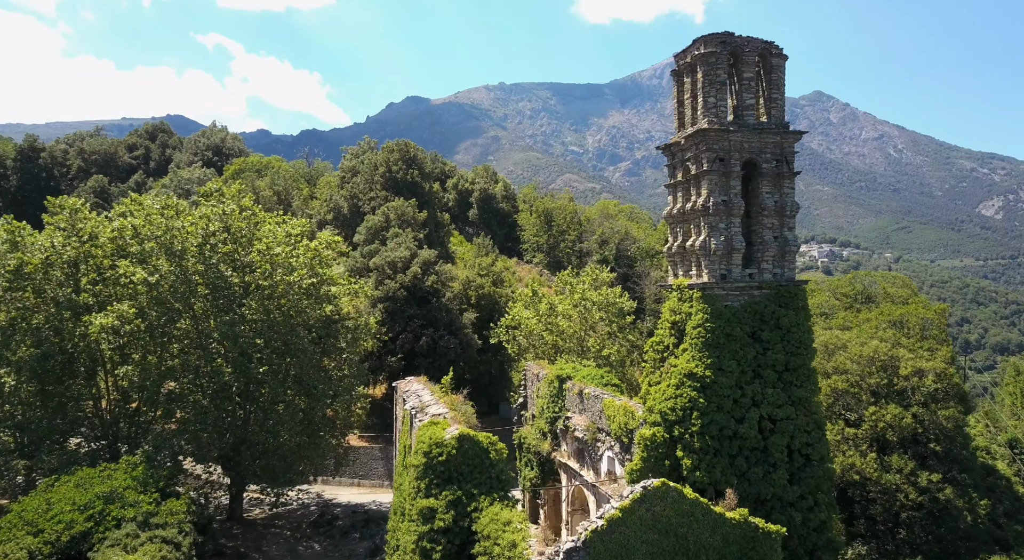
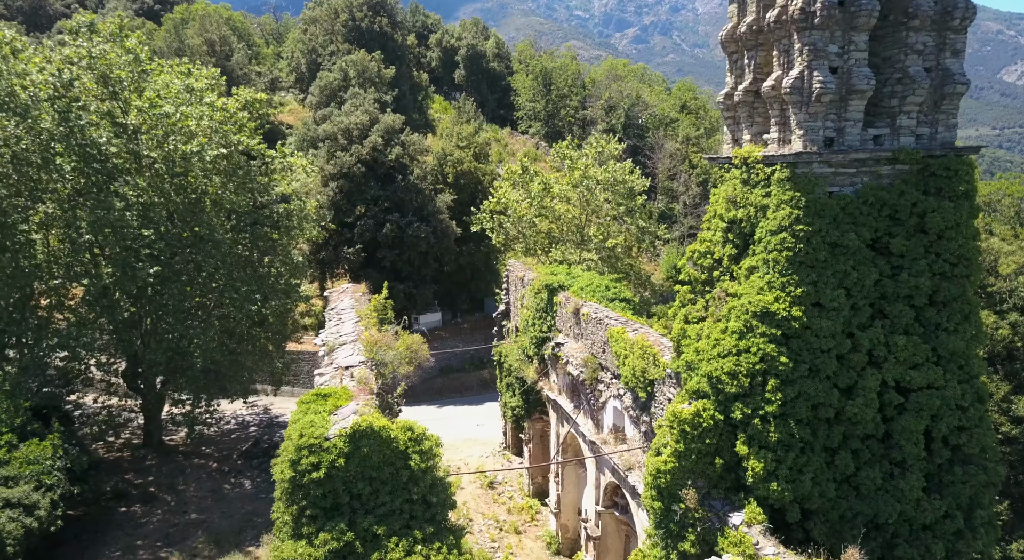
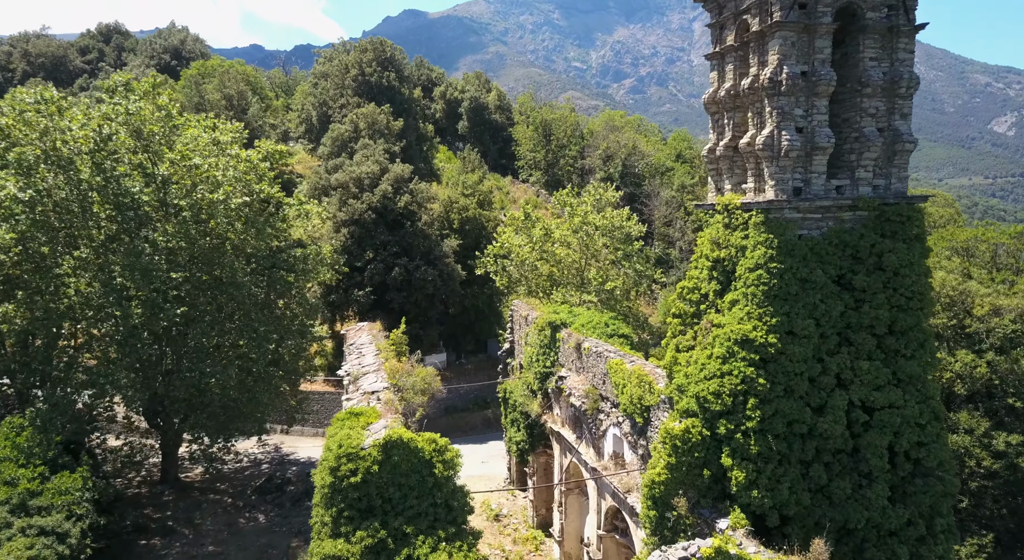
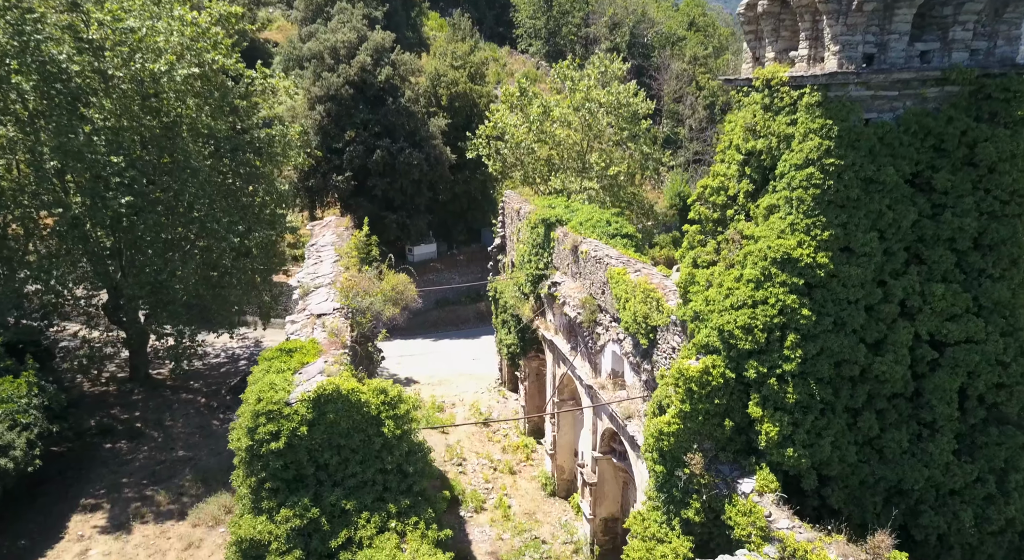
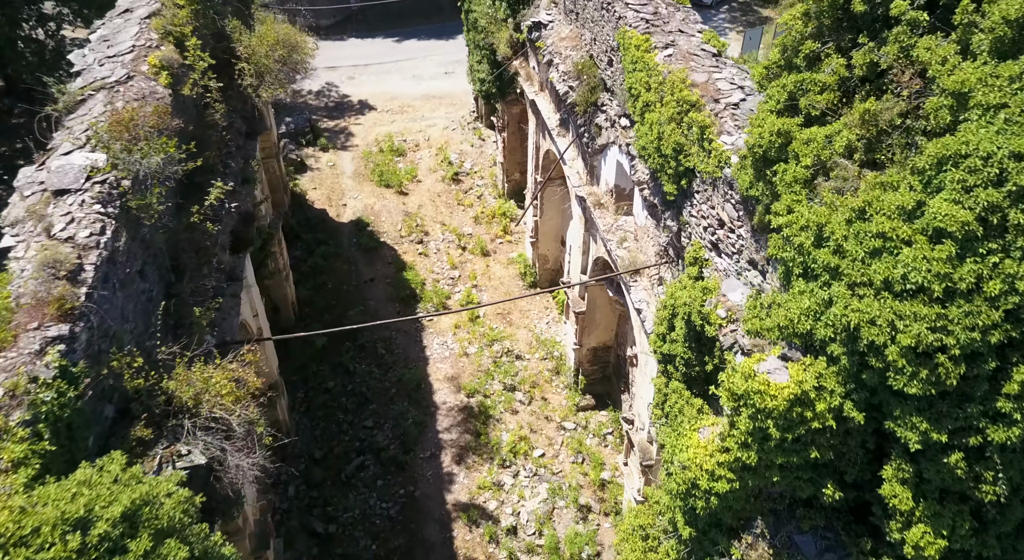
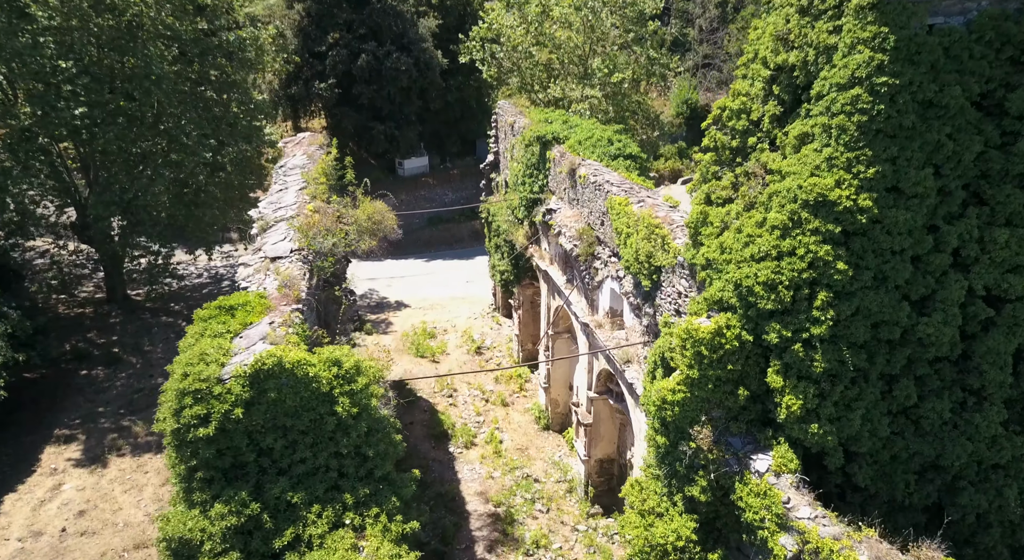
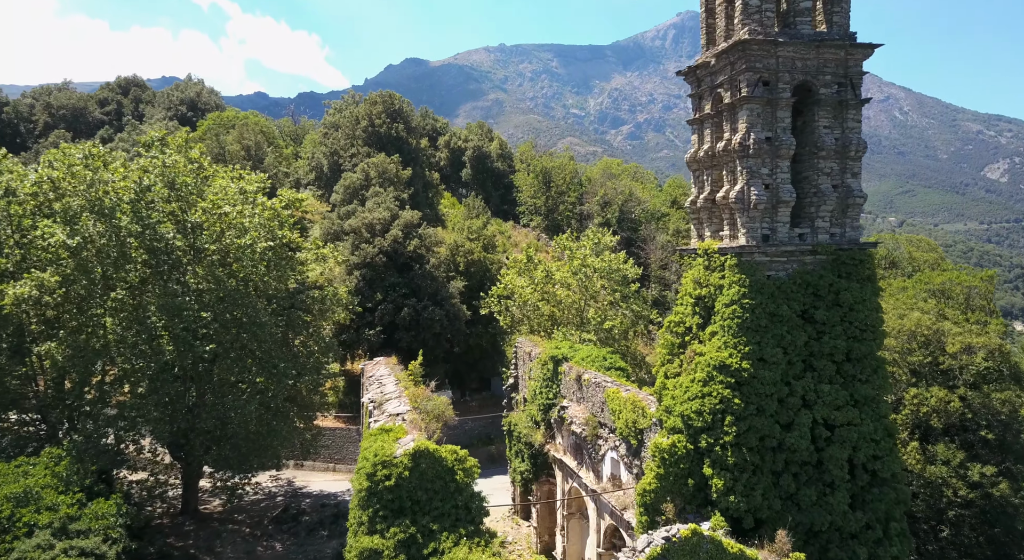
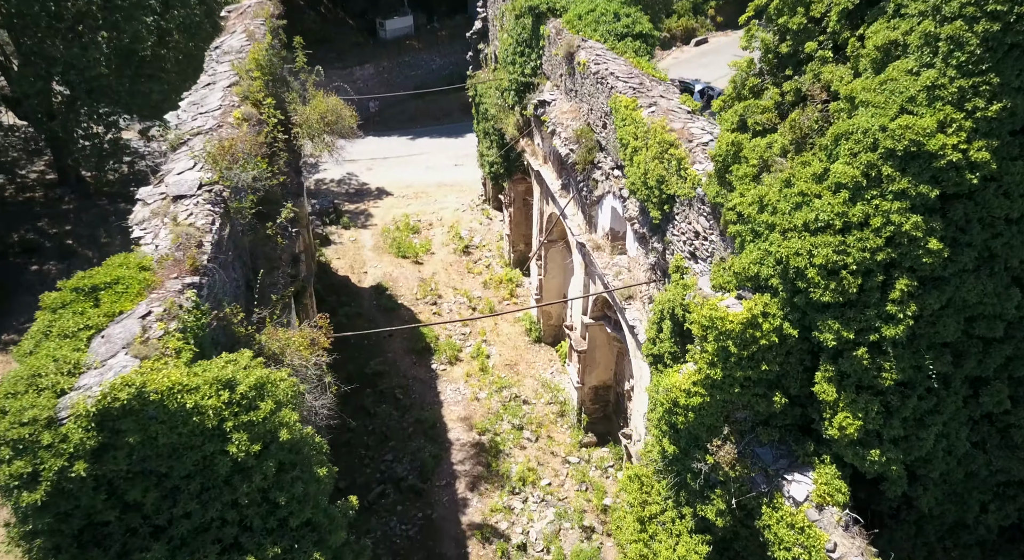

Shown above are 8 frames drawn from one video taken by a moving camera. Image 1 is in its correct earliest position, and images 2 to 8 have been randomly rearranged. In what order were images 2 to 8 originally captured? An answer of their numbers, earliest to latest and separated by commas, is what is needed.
7, 3, 2, 4, 6, 8, 5
